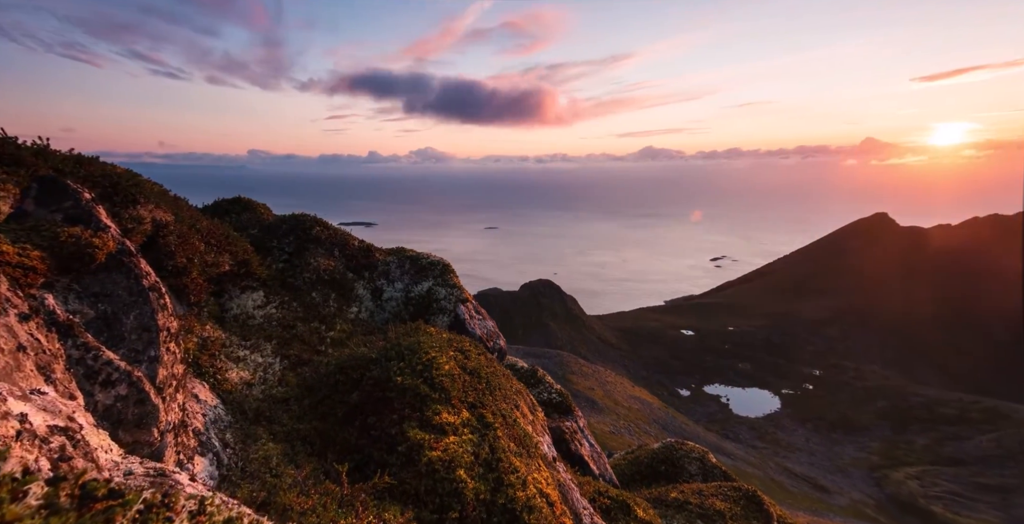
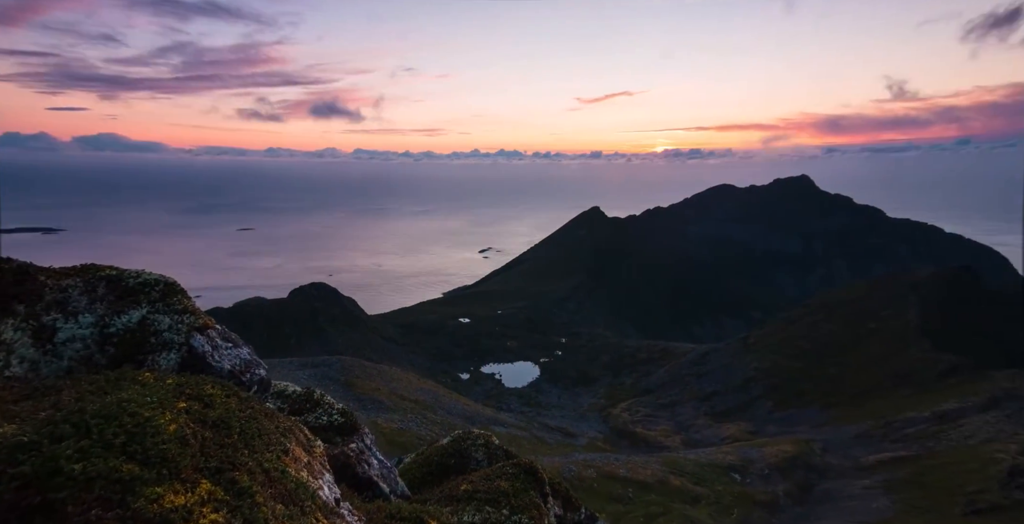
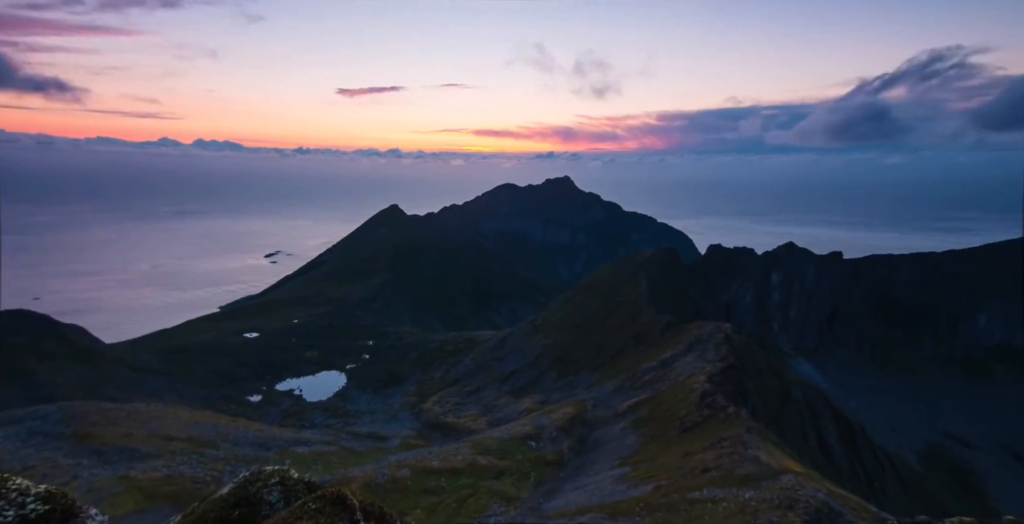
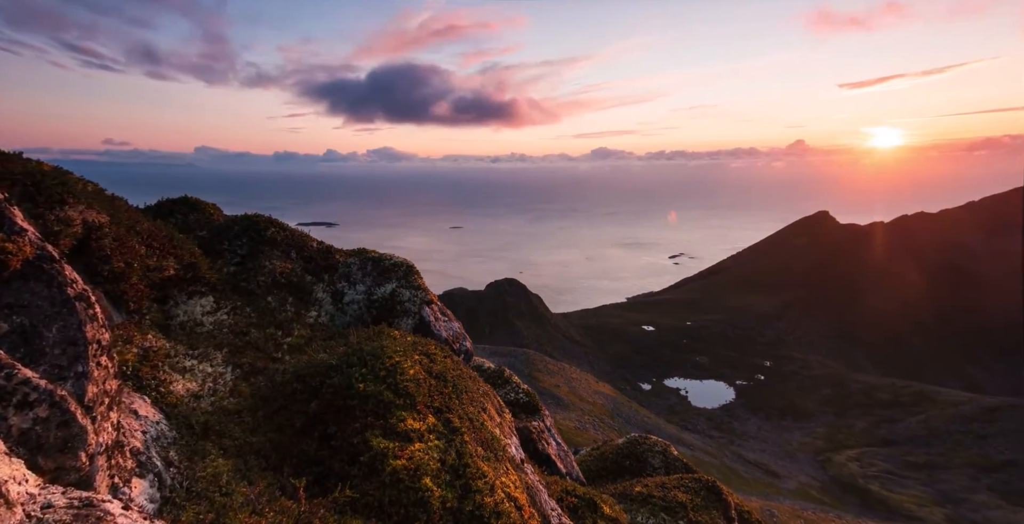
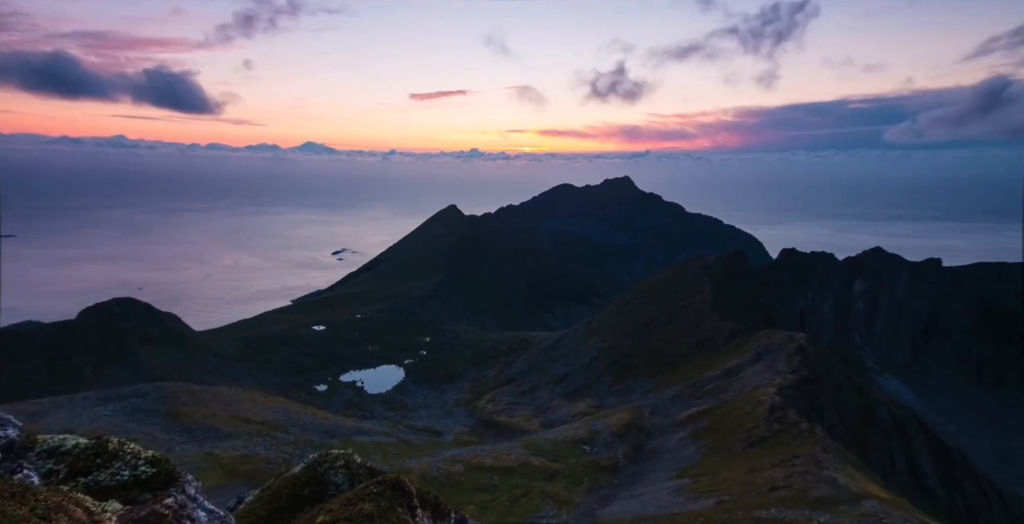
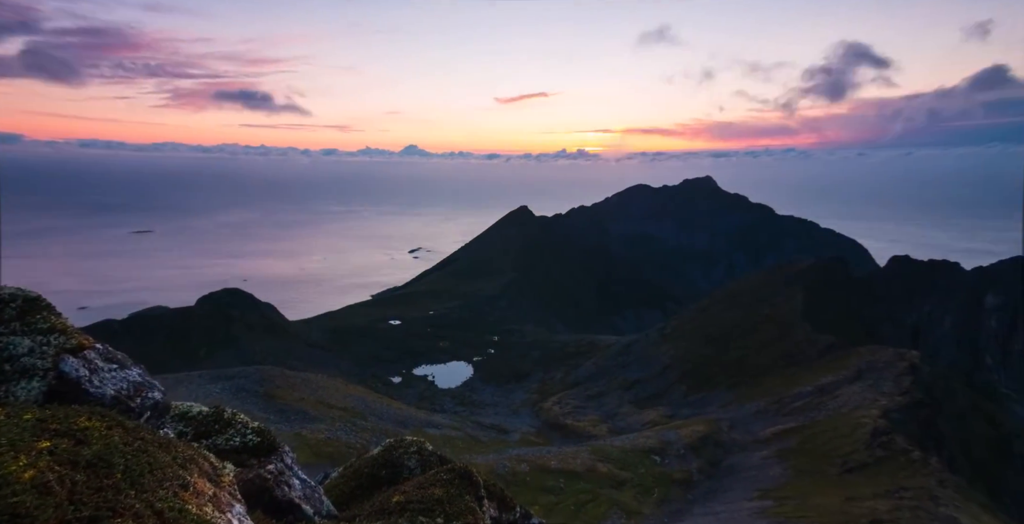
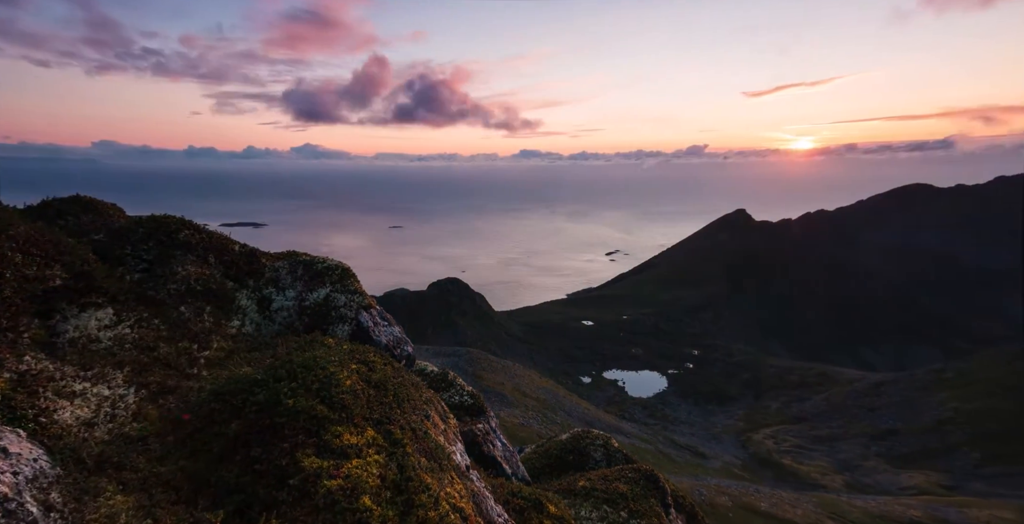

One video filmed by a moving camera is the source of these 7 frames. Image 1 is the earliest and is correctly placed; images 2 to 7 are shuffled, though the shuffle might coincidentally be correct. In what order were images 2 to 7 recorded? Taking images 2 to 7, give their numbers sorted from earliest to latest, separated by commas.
4, 7, 2, 6, 5, 3
